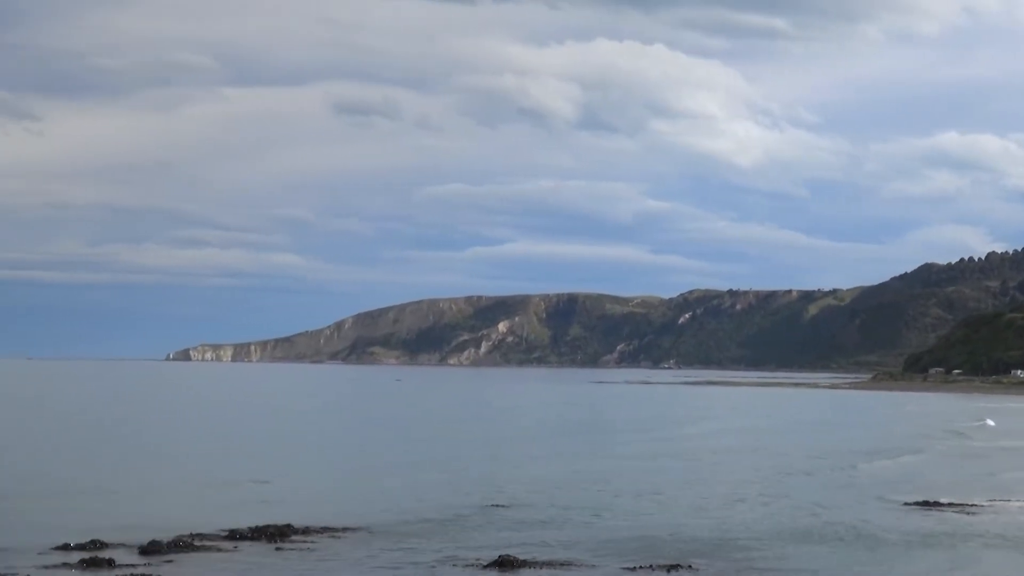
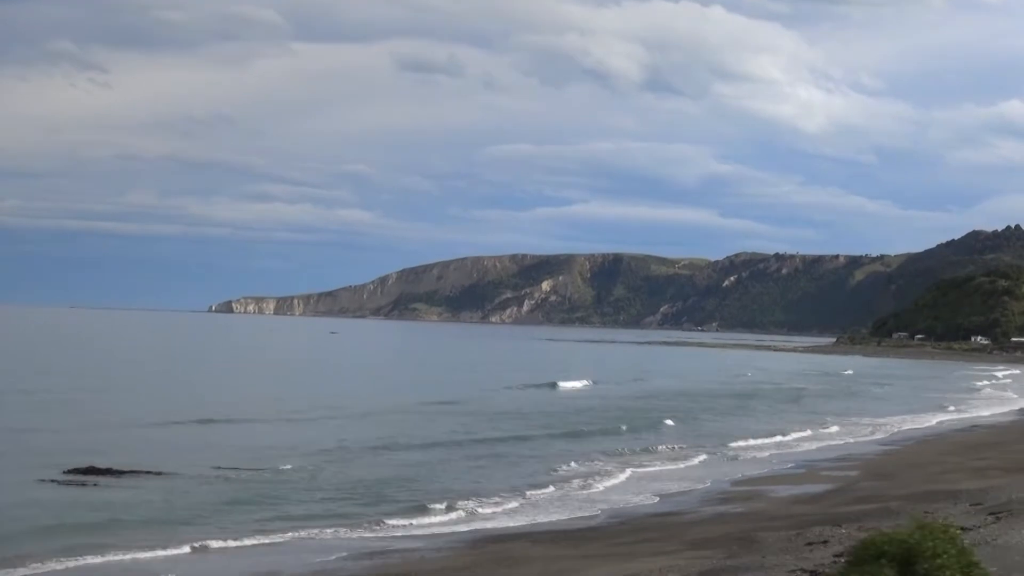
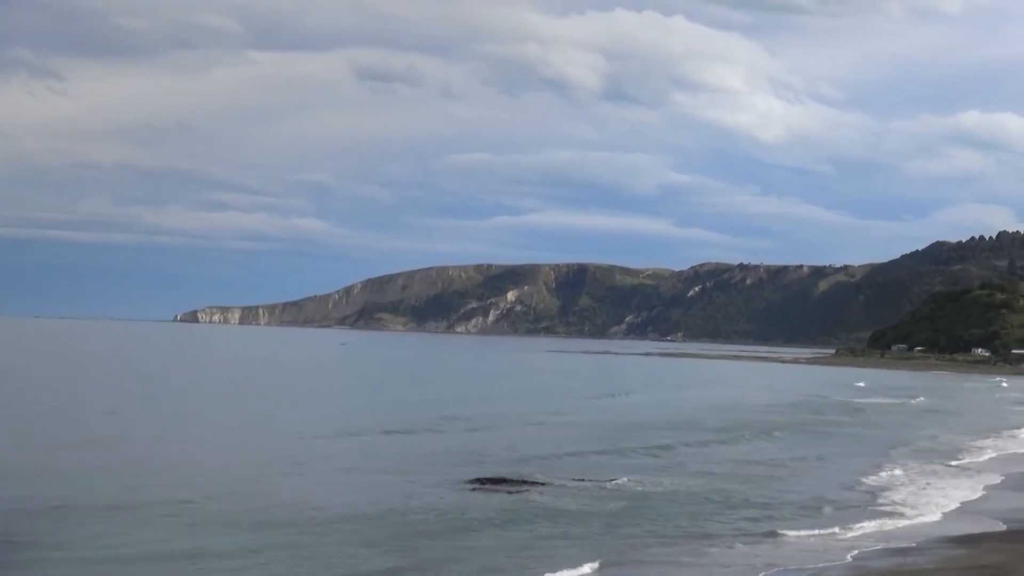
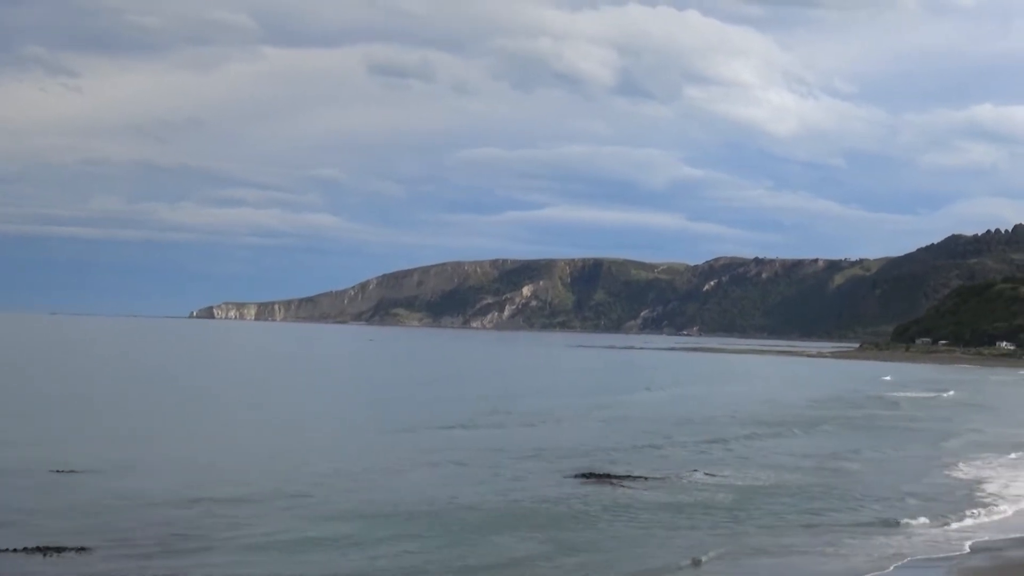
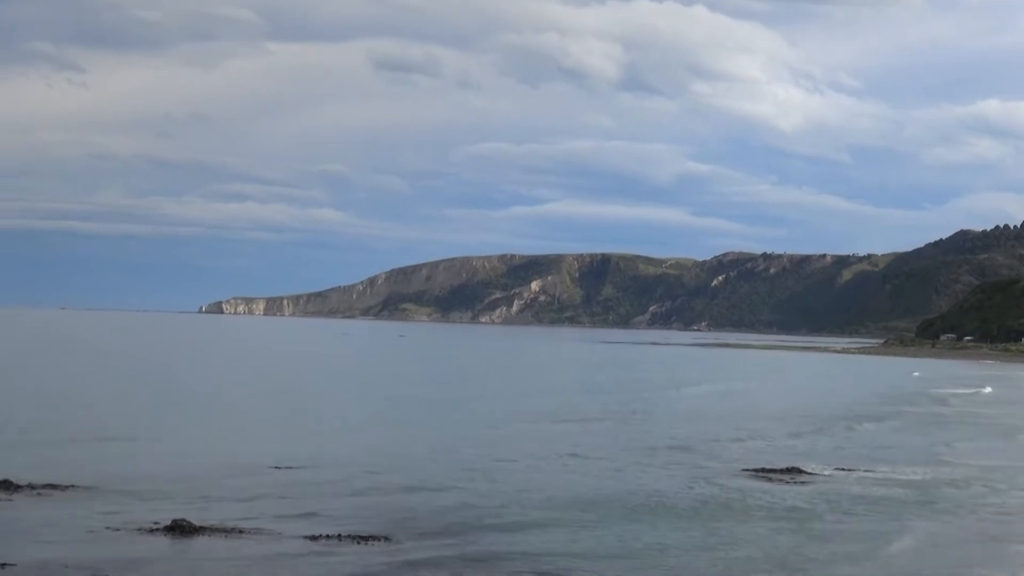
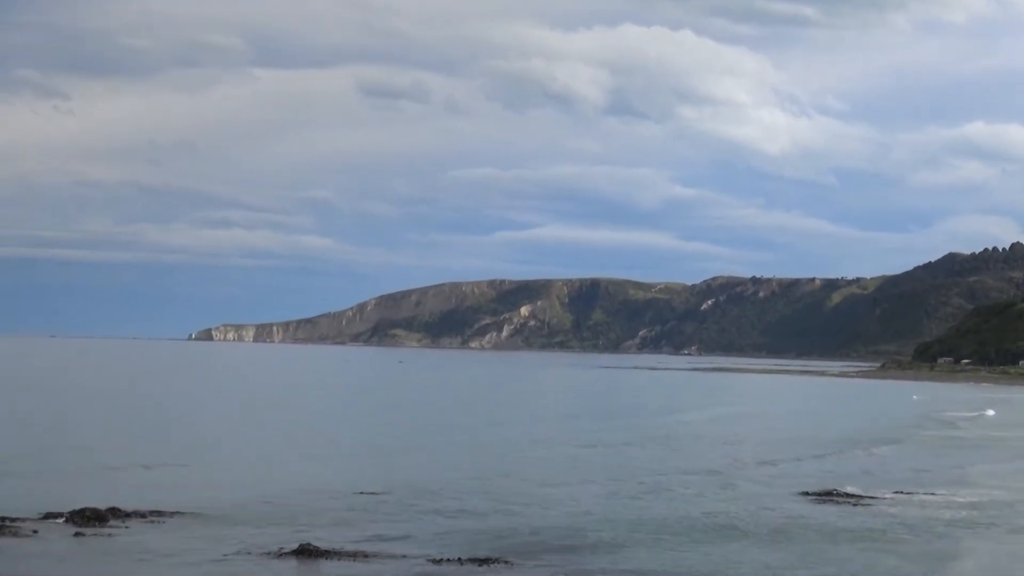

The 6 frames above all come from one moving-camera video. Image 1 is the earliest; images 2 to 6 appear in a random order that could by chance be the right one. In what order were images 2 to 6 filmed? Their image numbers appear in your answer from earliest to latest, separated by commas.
6, 5, 4, 3, 2
